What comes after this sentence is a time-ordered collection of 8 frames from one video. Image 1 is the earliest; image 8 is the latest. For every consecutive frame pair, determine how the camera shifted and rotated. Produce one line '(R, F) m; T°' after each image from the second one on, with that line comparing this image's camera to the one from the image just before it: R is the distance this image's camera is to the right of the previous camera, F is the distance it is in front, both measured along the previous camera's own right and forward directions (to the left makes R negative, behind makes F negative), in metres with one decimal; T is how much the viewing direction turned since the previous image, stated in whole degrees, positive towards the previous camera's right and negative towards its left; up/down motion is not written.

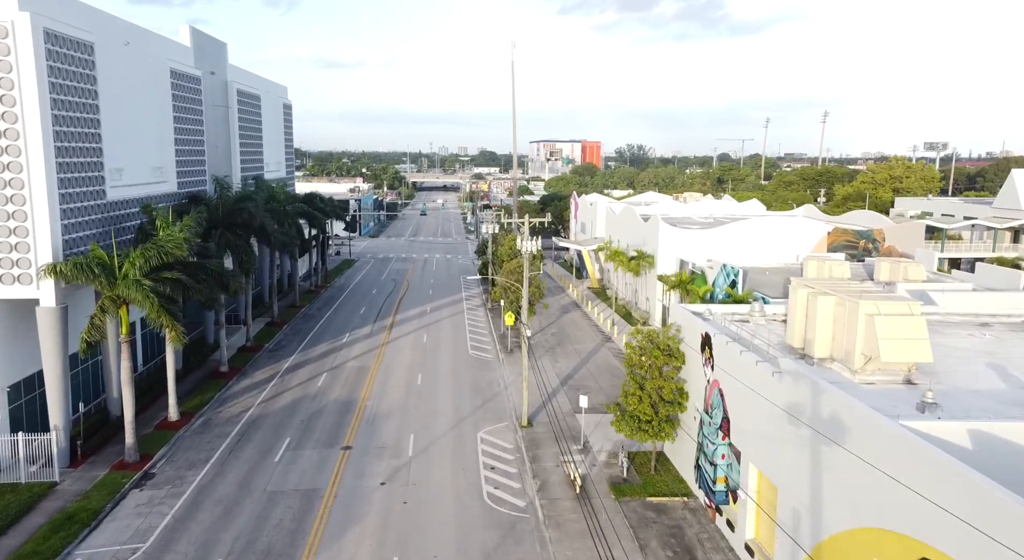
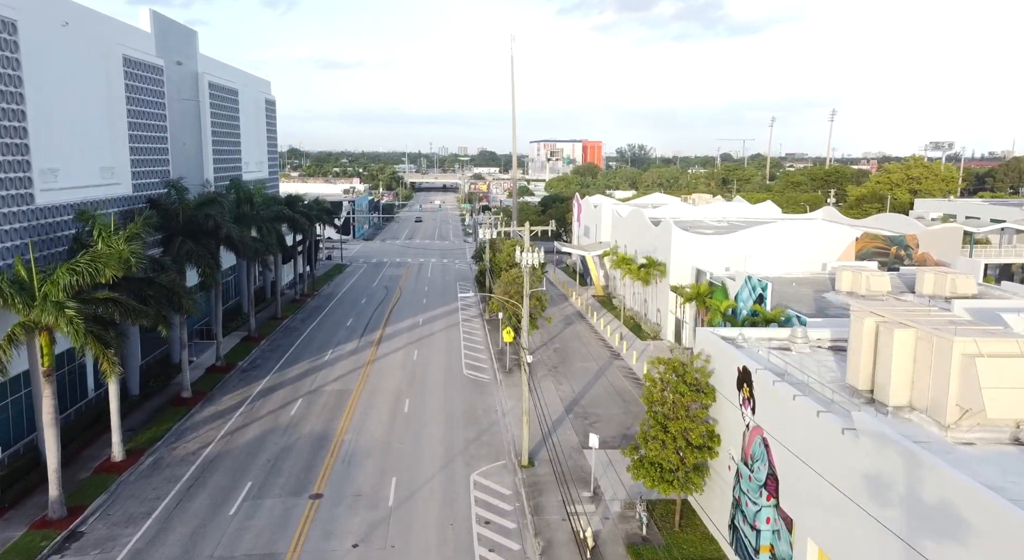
(+0.1, +4.5) m; 0°
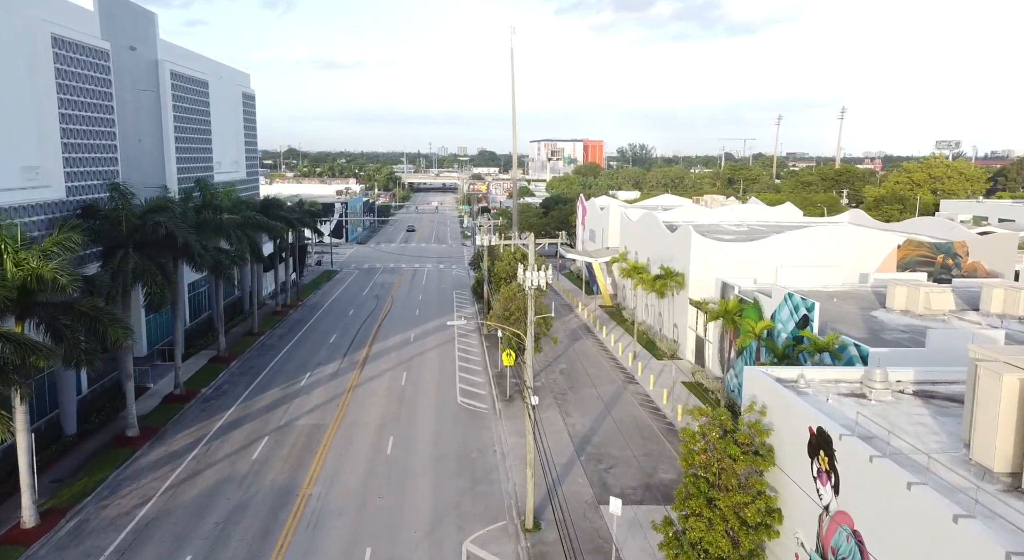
(0.0, +5.1) m; 0°
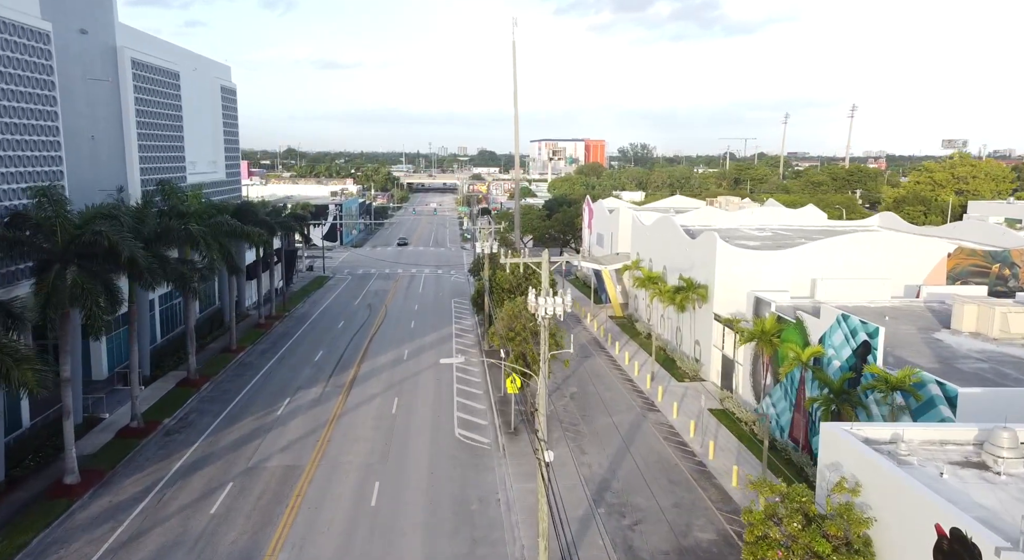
(-0.2, +4.6) m; 0°
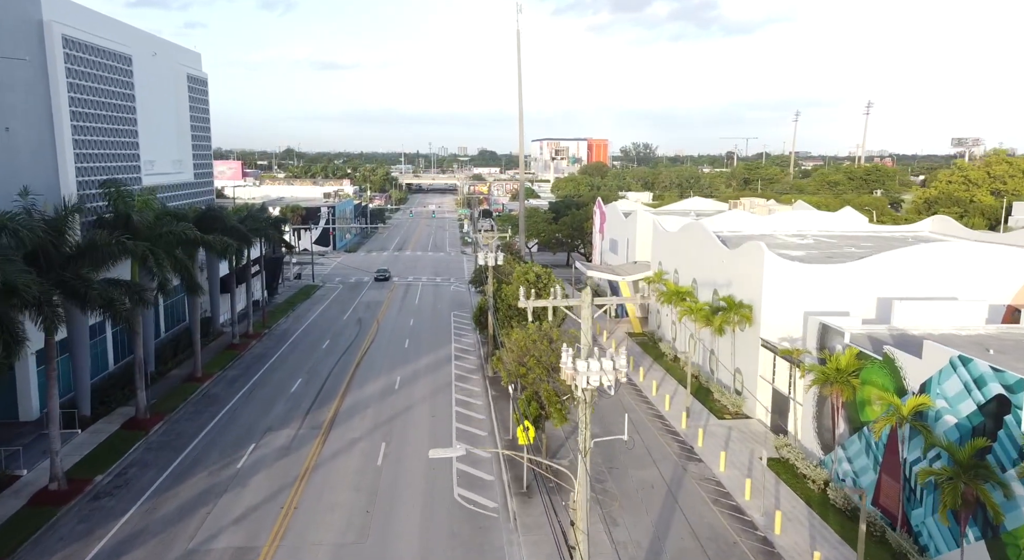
(-0.4, +6.2) m; 0°
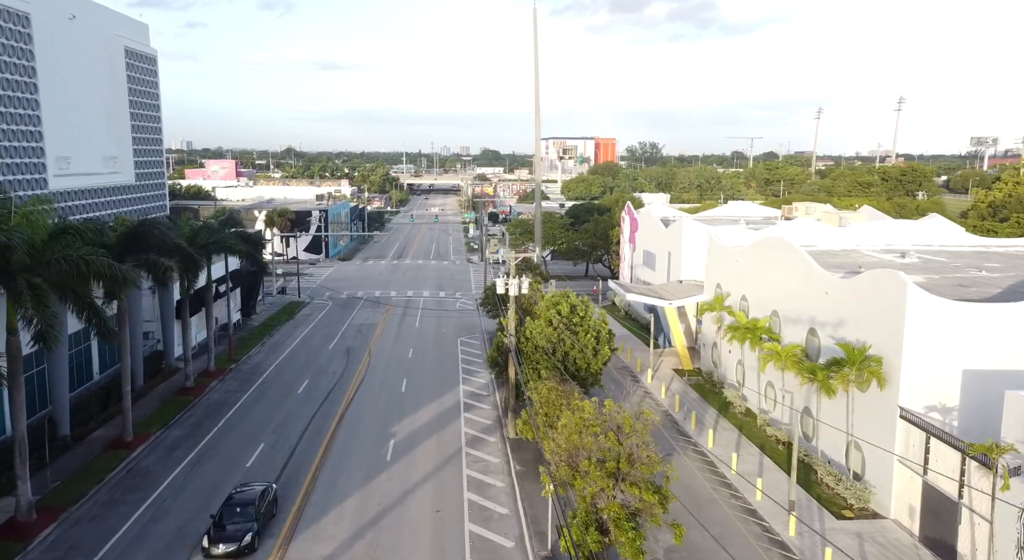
(-1.1, +9.6) m; 0°
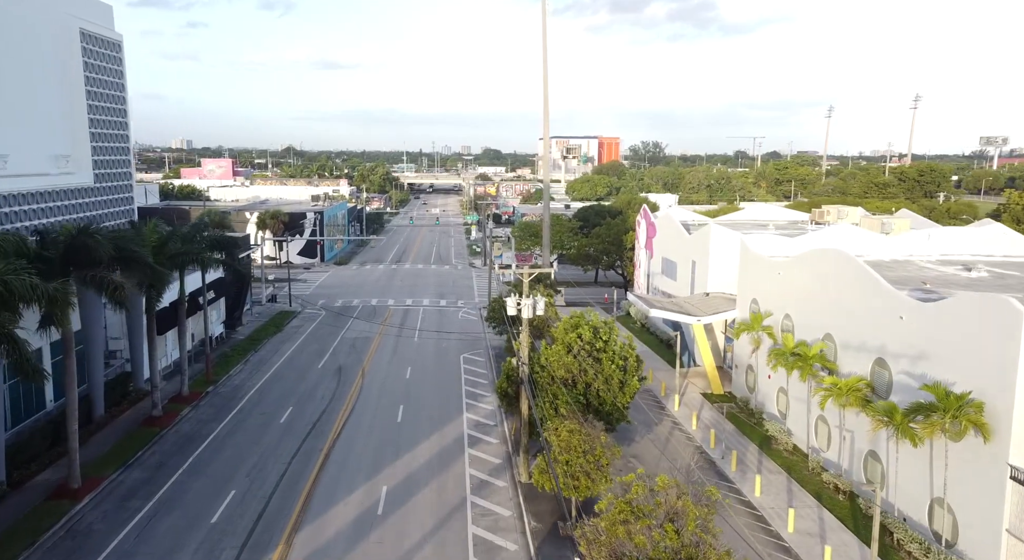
(-0.4, +4.5) m; 0°
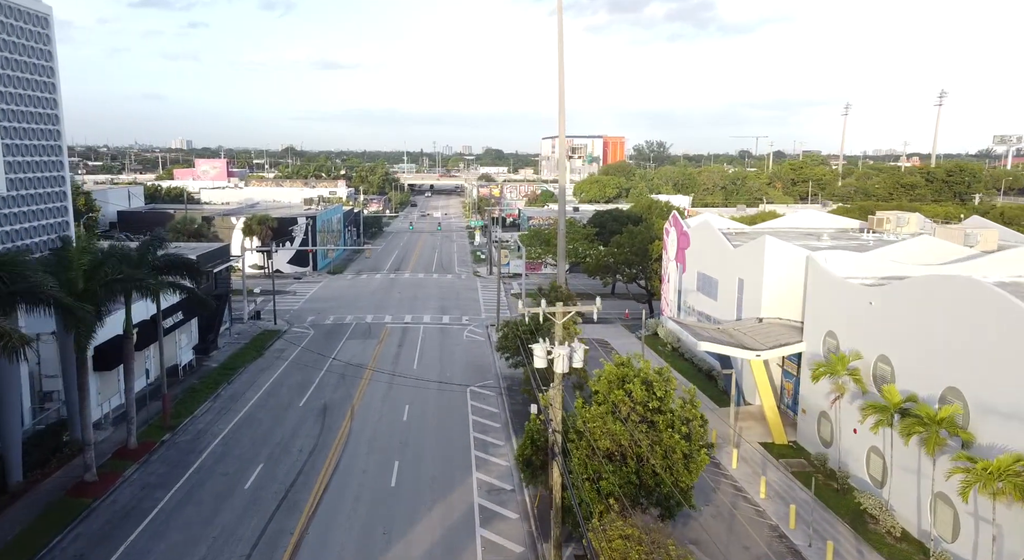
(-0.7, +6.7) m; 0°
